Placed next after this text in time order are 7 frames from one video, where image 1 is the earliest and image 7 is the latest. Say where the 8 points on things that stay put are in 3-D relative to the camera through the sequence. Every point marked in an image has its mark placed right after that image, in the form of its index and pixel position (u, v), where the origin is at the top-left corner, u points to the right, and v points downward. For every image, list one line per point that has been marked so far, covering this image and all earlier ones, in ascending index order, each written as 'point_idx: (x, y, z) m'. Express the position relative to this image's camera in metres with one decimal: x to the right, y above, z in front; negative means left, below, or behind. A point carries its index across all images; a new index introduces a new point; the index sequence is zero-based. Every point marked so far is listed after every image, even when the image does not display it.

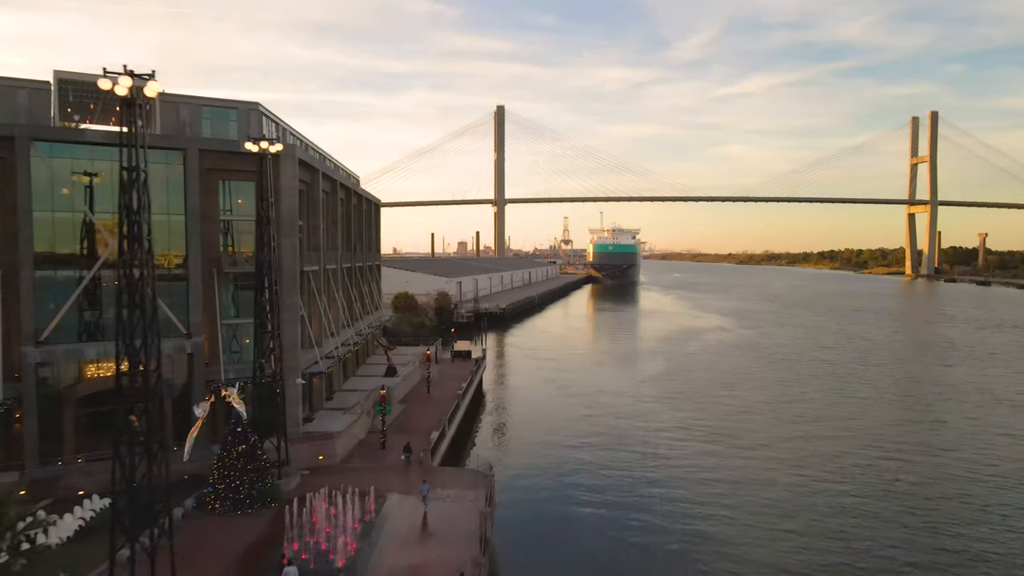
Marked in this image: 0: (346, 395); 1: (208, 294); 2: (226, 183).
0: (-4.2, -2.7, +18.5) m
1: (-5.7, -0.1, +13.8) m
2: (-5.5, +2.0, +14.1) m
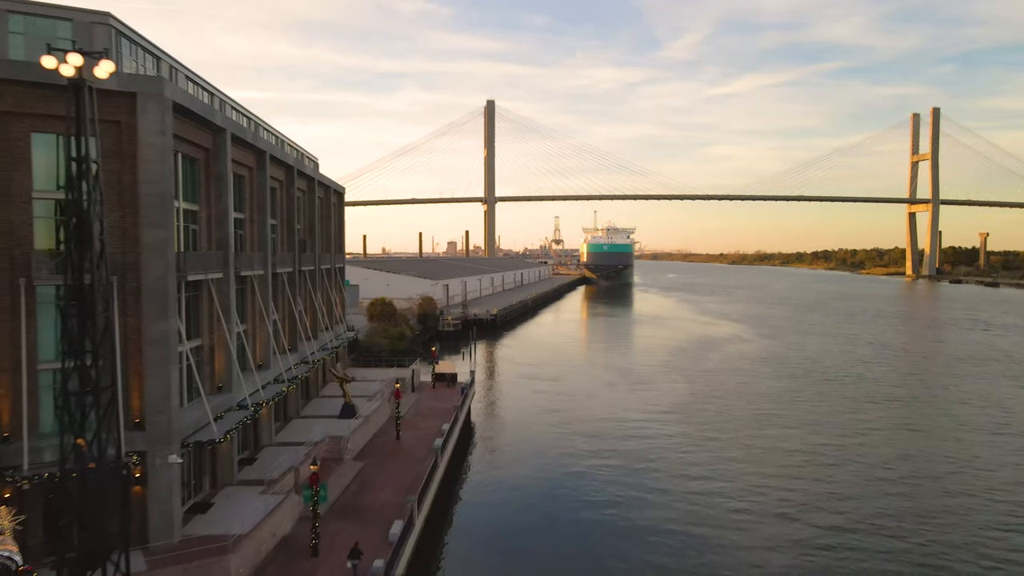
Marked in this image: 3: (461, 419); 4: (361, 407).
0: (-4.2, -3.0, +13.1) m
1: (-5.6, -0.4, +8.3) m
2: (-5.4, +1.8, +8.6) m
3: (-1.3, -3.3, +18.8) m
4: (-3.6, -2.8, +17.3) m
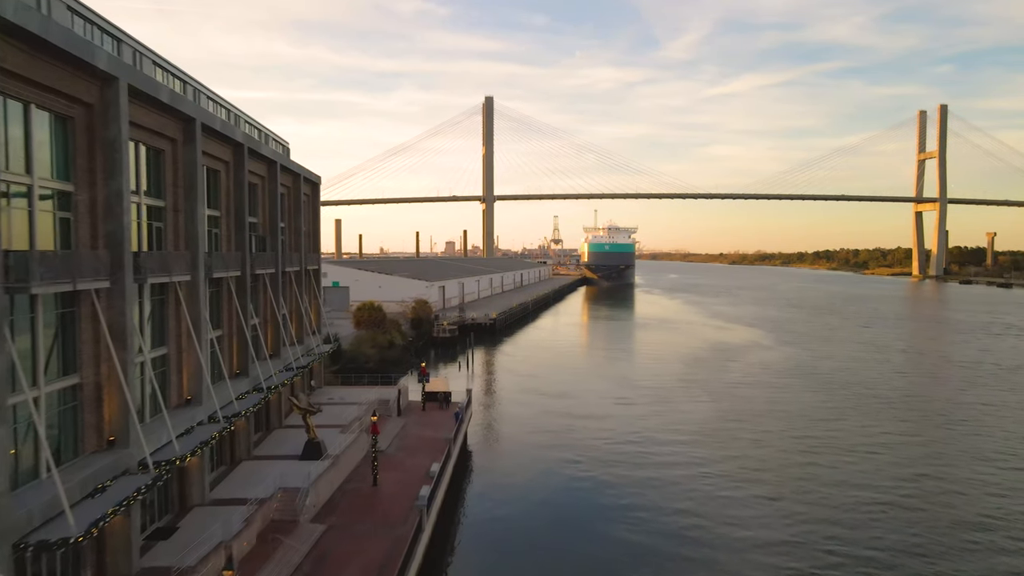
0: (-4.1, -3.1, +9.8) m
1: (-5.5, -0.5, +5.1) m
2: (-5.3, +1.6, +5.3) m
3: (-1.2, -3.5, +15.5) m
4: (-3.5, -3.0, +14.0) m
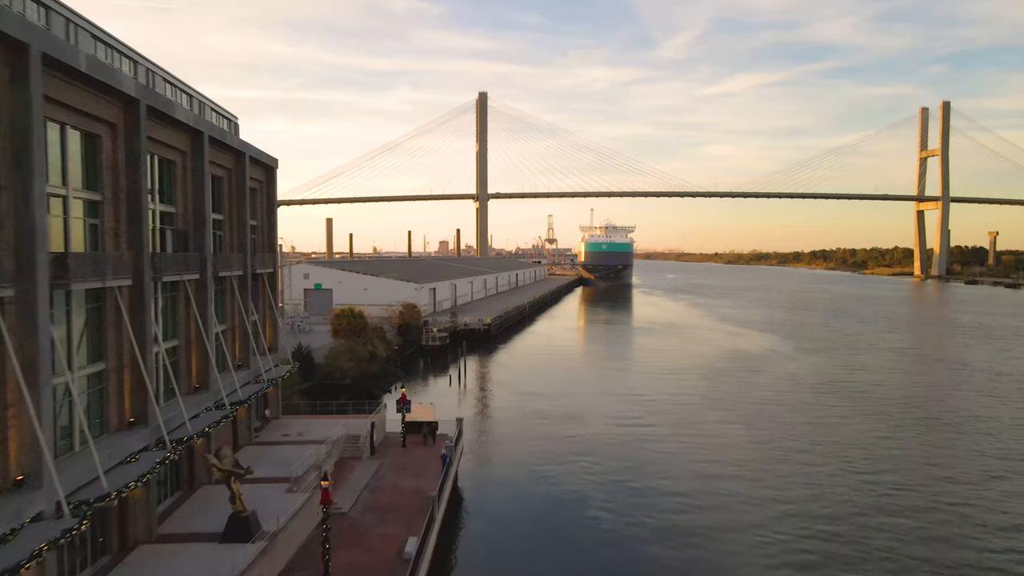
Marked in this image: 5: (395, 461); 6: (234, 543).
0: (-4.0, -3.3, +6.1) m
1: (-5.4, -0.7, +1.3) m
2: (-5.2, +1.4, +1.6) m
3: (-1.2, -3.6, +11.8) m
4: (-3.4, -3.1, +10.3) m
5: (-2.3, -3.5, +14.8) m
6: (-3.5, -3.2, +9.4) m
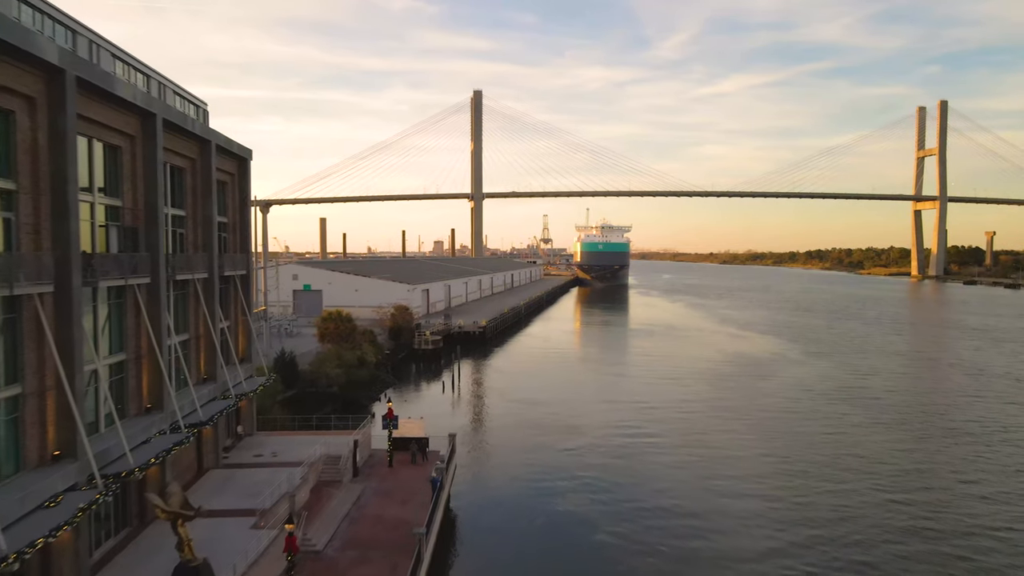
0: (-4.0, -3.4, +4.6) m
1: (-5.4, -0.8, -0.2) m
2: (-5.1, +1.3, +0.1) m
3: (-1.2, -3.7, +10.3) m
4: (-3.4, -3.2, +8.8) m
5: (-2.4, -3.5, +13.3) m
6: (-3.5, -3.3, +7.9) m
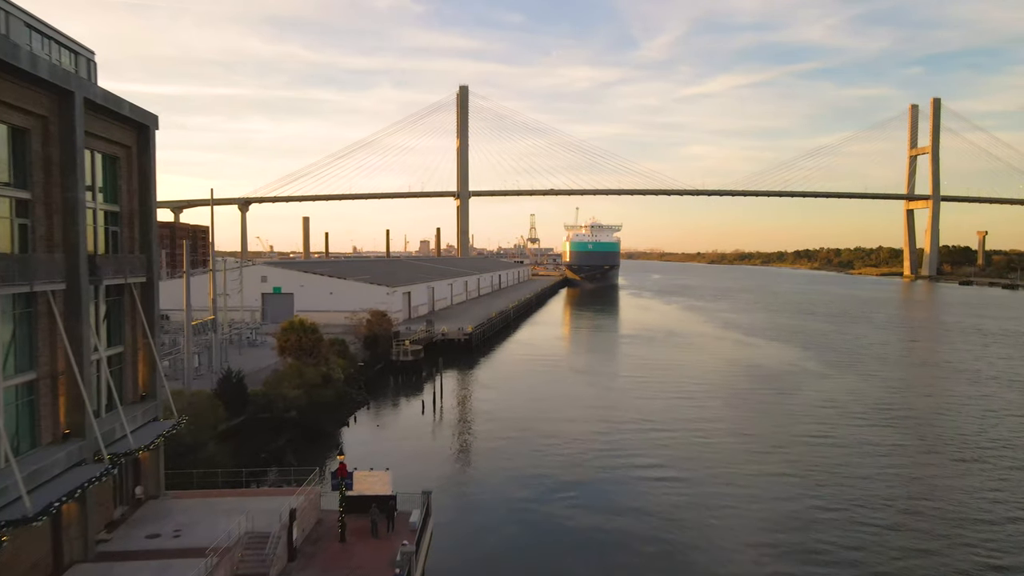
0: (-3.9, -3.6, +0.8) m
1: (-5.2, -1.0, -4.0) m
2: (-5.0, +1.2, -3.7) m
3: (-1.2, -3.9, +6.6) m
4: (-3.4, -3.4, +5.1) m
5: (-2.4, -3.7, +9.6) m
6: (-3.5, -3.5, +4.2) m
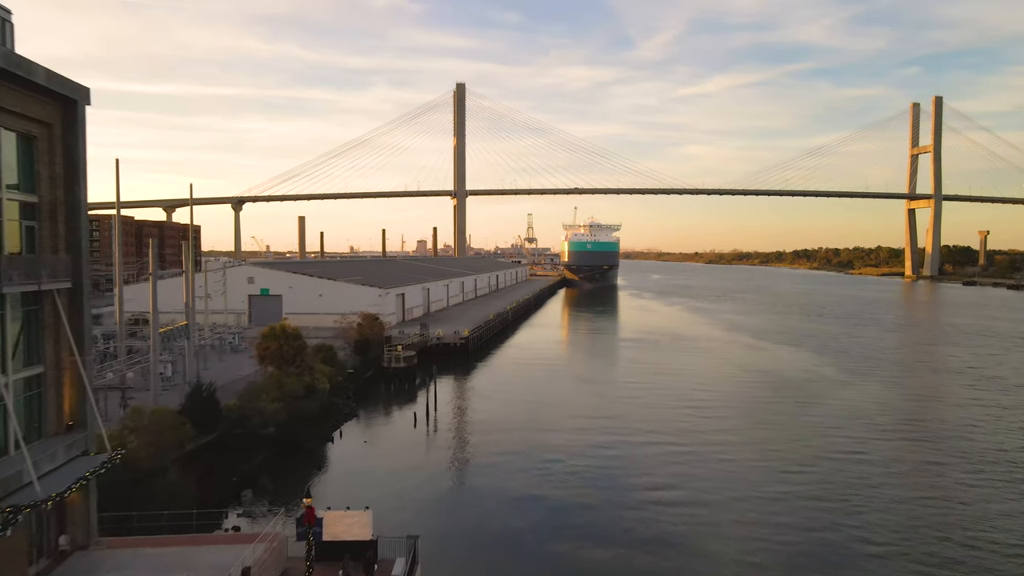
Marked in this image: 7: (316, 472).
0: (-3.8, -3.7, -1.1) m
1: (-5.1, -1.1, -5.8) m
2: (-4.9, +1.1, -5.5) m
3: (-1.1, -4.0, +4.8) m
4: (-3.4, -3.5, +3.2) m
5: (-2.4, -3.8, +7.7) m
6: (-3.4, -3.6, +2.3) m
7: (-4.8, -4.5, +18.2) m
